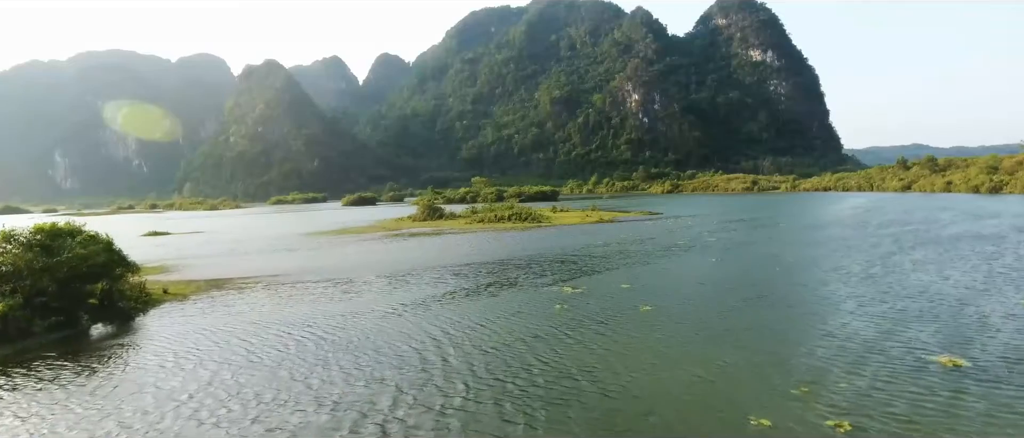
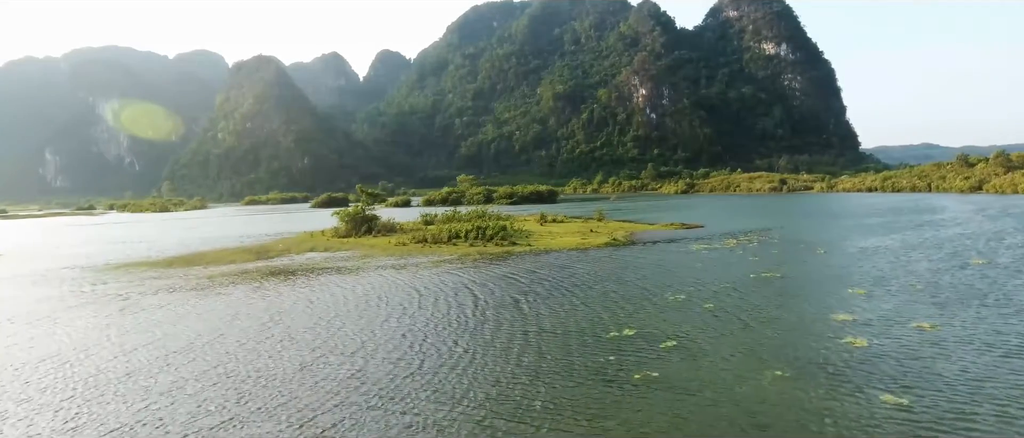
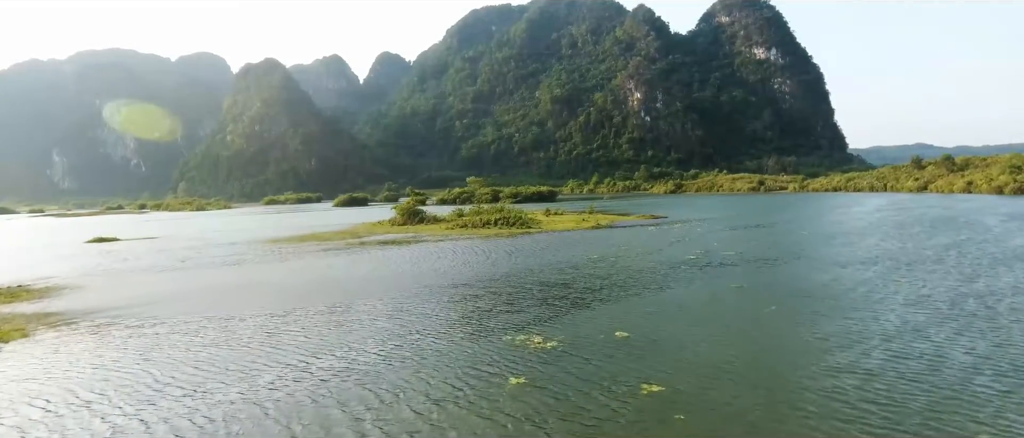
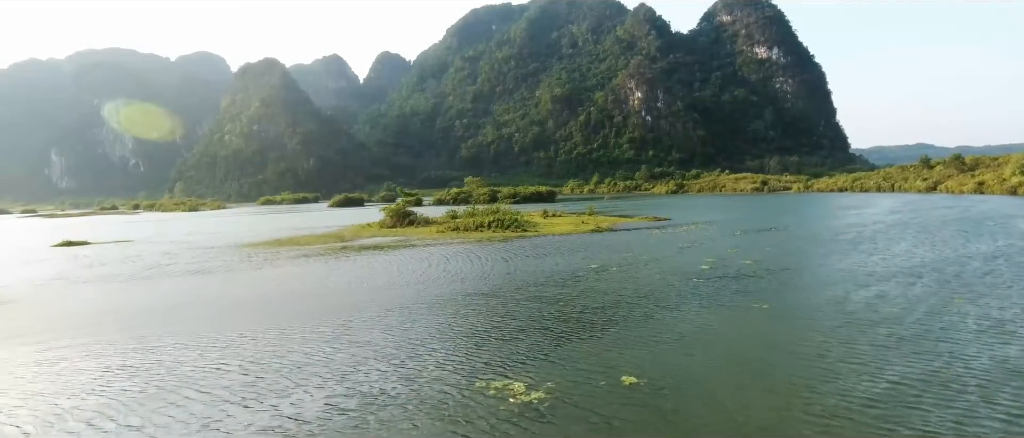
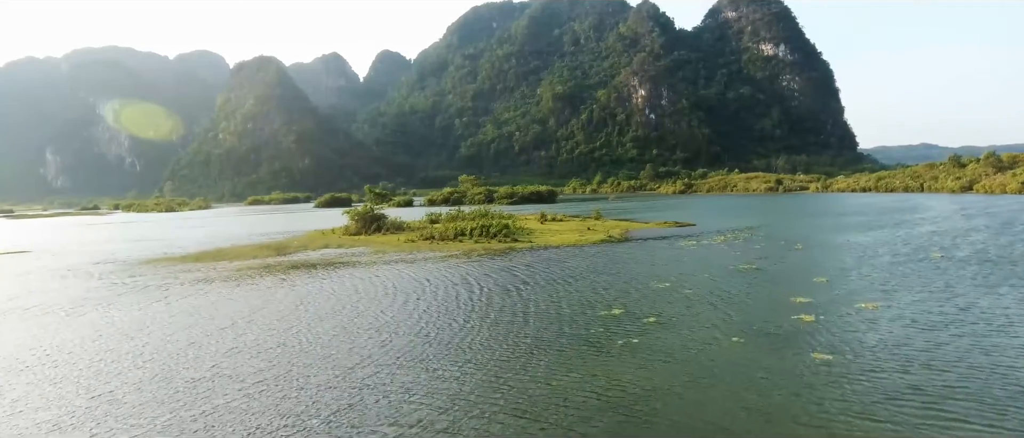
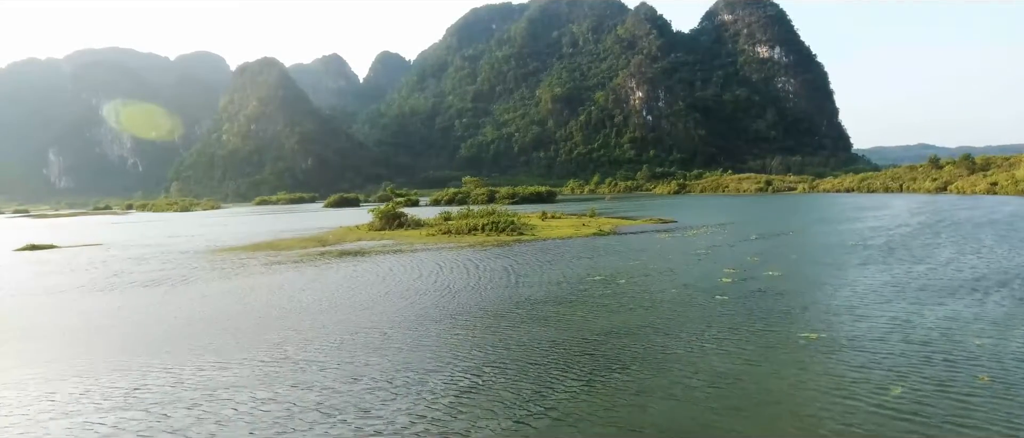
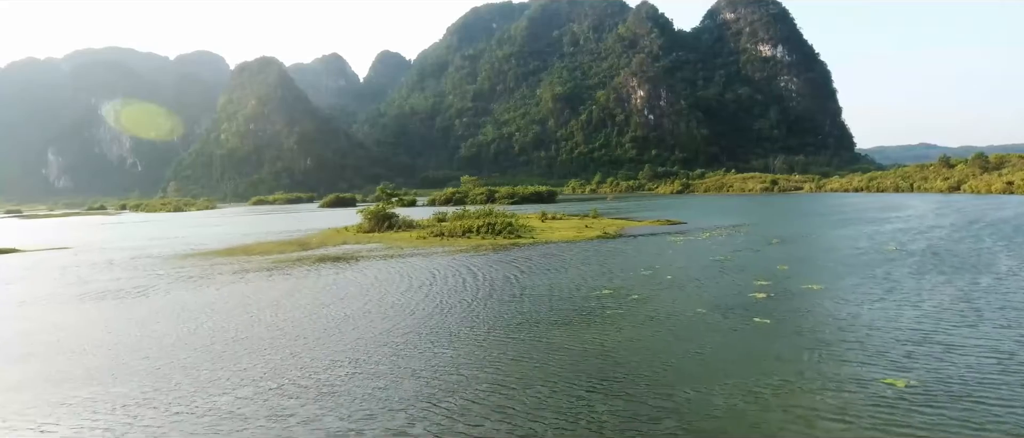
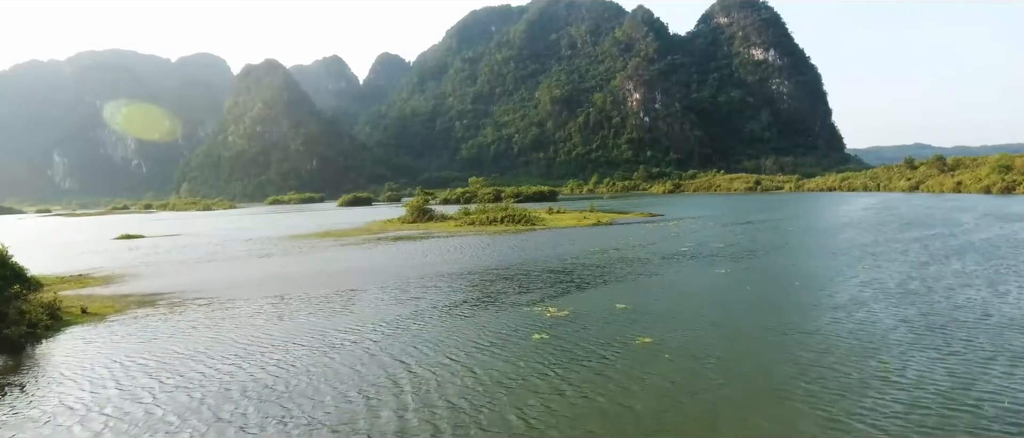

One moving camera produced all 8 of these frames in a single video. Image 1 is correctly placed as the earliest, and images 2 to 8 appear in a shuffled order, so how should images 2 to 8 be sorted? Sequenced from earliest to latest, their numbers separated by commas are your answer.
8, 3, 4, 6, 7, 5, 2
